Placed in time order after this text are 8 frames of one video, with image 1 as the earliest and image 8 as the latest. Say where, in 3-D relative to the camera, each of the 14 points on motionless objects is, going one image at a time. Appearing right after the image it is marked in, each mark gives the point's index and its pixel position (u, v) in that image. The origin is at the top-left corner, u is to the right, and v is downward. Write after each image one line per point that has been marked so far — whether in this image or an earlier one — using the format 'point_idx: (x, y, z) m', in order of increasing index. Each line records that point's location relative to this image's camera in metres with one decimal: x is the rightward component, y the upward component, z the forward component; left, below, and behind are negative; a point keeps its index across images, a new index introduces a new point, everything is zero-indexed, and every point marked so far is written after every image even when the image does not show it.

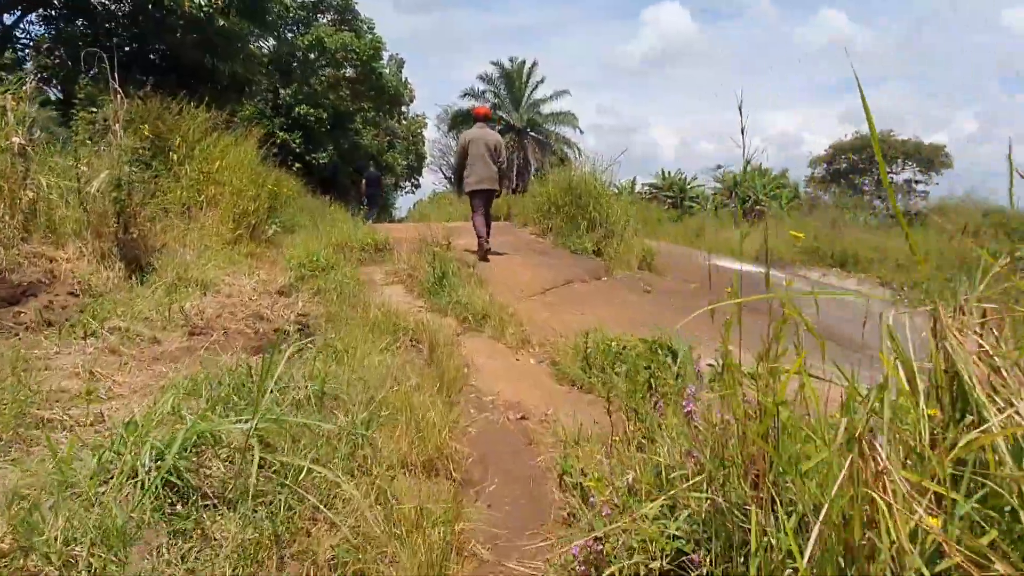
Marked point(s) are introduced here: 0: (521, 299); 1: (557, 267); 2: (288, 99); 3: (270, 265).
0: (+0.1, -0.1, +5.3) m
1: (+0.4, +0.2, +6.5) m
2: (-5.8, +4.9, +19.2) m
3: (-2.0, +0.2, +6.0) m
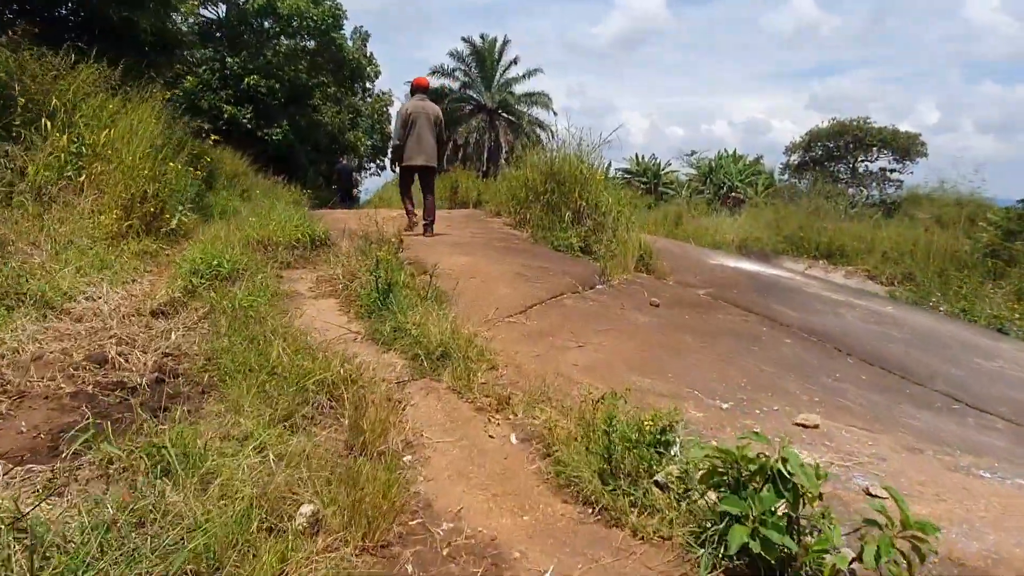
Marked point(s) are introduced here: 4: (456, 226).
0: (-0.1, -0.2, +3.8) m
1: (+0.2, +0.1, +5.1) m
2: (-6.4, +5.1, +17.4) m
3: (-2.2, +0.1, +4.5) m
4: (-0.6, +0.7, +8.1) m
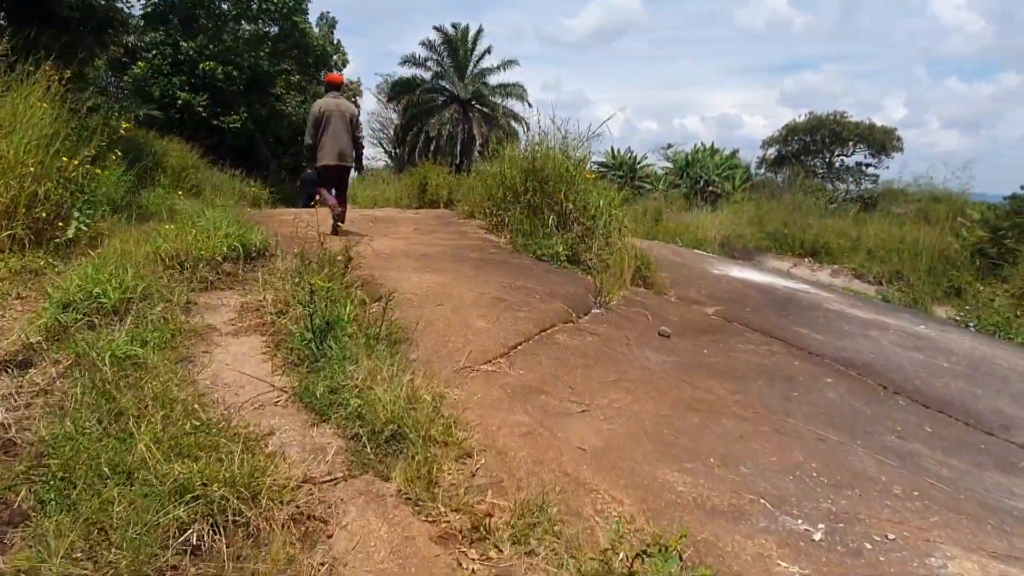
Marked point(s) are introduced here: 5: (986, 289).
0: (-0.2, -0.3, +2.9) m
1: (+0.1, 0.0, +4.1) m
2: (-7.0, +5.1, +16.1) m
3: (-2.3, 0.0, +3.5) m
4: (-0.8, +0.5, +7.1) m
5: (+8.3, 0.0, +13.1) m
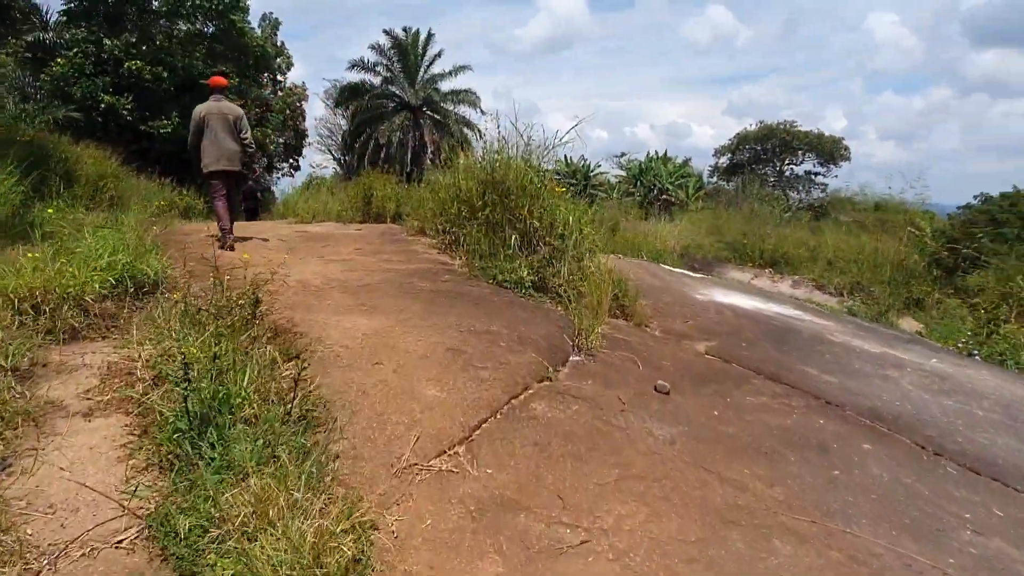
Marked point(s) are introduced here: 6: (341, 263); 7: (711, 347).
0: (-0.3, -0.5, +2.0) m
1: (-0.1, -0.2, +3.3) m
2: (-8.0, +4.7, +14.9) m
3: (-2.4, -0.2, +2.5) m
4: (-1.2, +0.3, +6.2) m
5: (+7.6, -0.2, +12.8) m
6: (-1.2, +0.2, +5.4) m
7: (+1.2, -0.4, +4.6) m
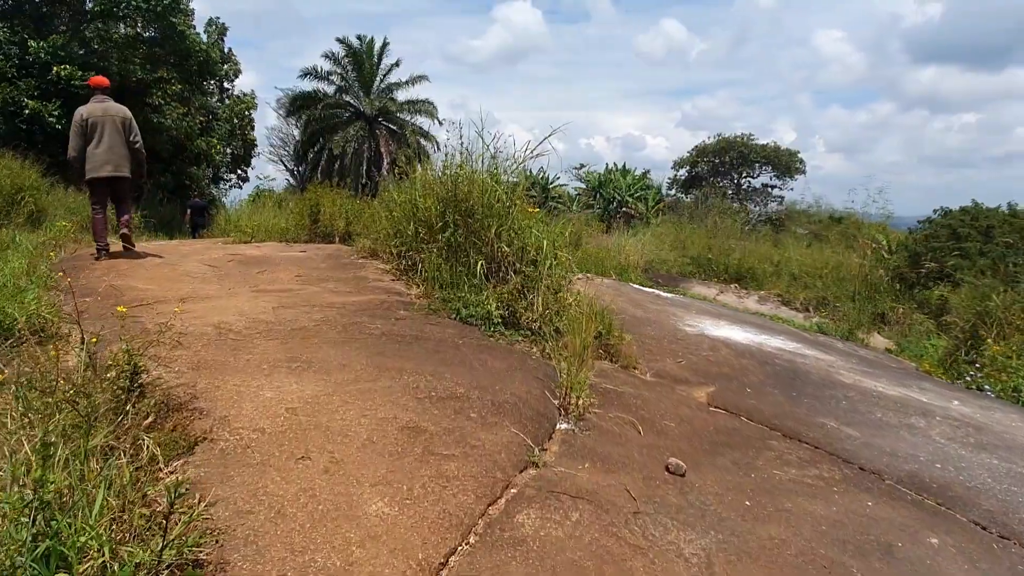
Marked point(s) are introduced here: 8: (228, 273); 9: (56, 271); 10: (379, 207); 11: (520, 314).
0: (-0.3, -0.7, +1.3) m
1: (-0.2, -0.4, +2.6) m
2: (-8.7, +4.3, +13.7) m
3: (-2.4, -0.4, +1.6) m
4: (-1.5, +0.1, +5.4) m
5: (+6.9, -0.5, +12.5) m
6: (-1.5, 0.0, +4.6) m
7: (+1.1, -0.6, +3.9) m
8: (-2.1, +0.1, +5.4) m
9: (-2.9, +0.2, +4.7) m
10: (-1.2, +0.7, +6.7) m
11: (0.0, -0.2, +4.5) m
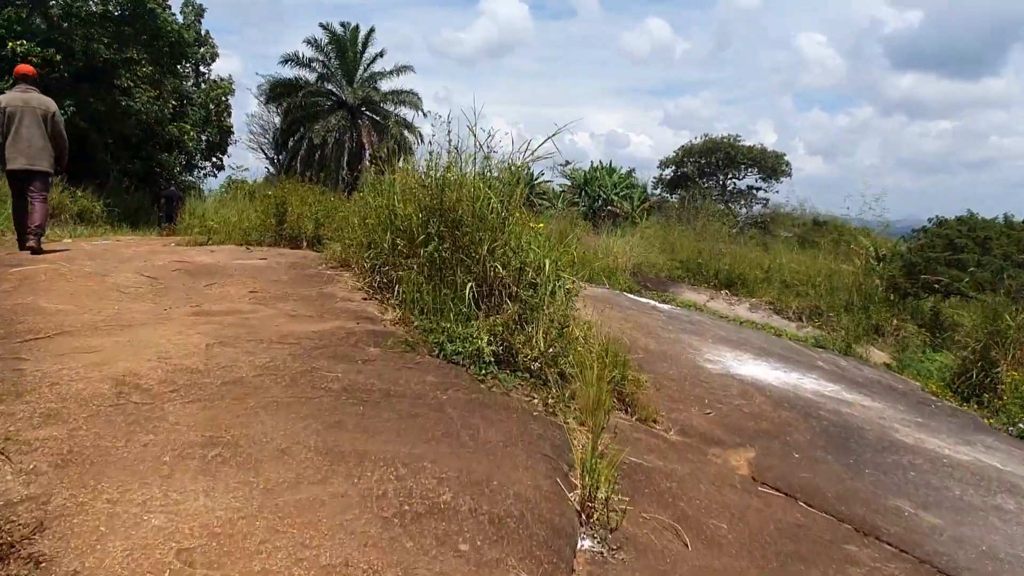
0: (-0.2, -0.9, +0.5) m
1: (-0.2, -0.6, +1.8) m
2: (-8.9, +4.5, +12.7) m
3: (-2.4, -0.6, +0.8) m
4: (-1.5, 0.0, +4.6) m
5: (+6.7, -0.8, +11.8) m
6: (-1.5, -0.2, +3.7) m
7: (+1.0, -0.8, +3.1) m
8: (-2.1, 0.0, +4.6) m
9: (-2.9, +0.1, +3.8) m
10: (-1.3, +0.6, +5.8) m
11: (0.0, -0.3, +3.7) m
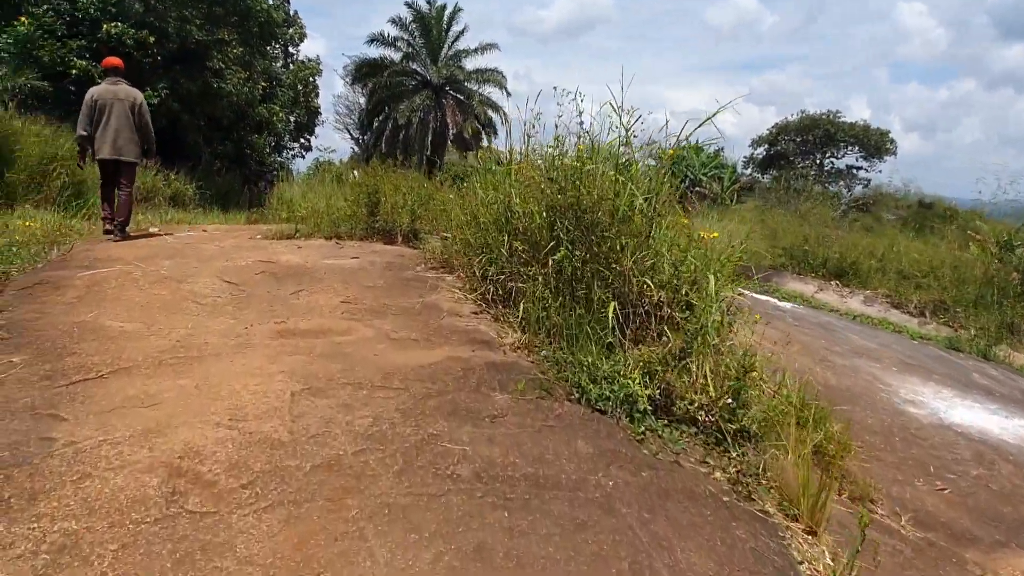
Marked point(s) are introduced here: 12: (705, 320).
0: (0.0, -1.1, -0.3) m
1: (+0.2, -0.7, +0.9) m
2: (-7.2, +4.7, +12.6) m
3: (-2.1, -0.7, +0.2) m
4: (-0.8, -0.1, +3.9) m
5: (+8.1, -0.8, +10.3) m
6: (-0.8, -0.2, +3.0) m
7: (+1.6, -0.9, +2.2) m
8: (-1.4, 0.0, +3.9) m
9: (-2.3, 0.0, +3.3) m
10: (-0.4, +0.6, +5.1) m
11: (+0.6, -0.4, +2.8) m
12: (+0.8, -0.1, +3.0) m
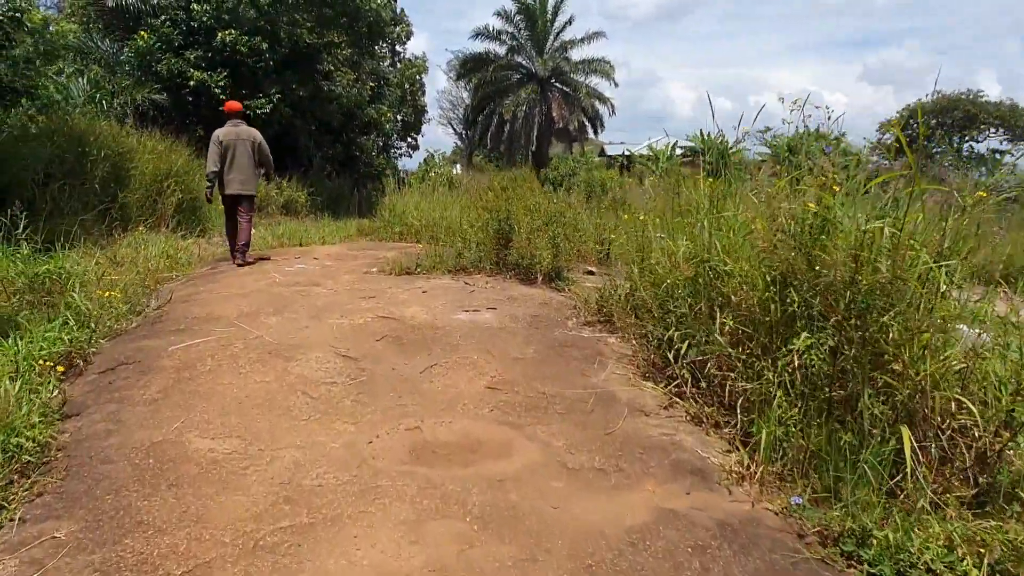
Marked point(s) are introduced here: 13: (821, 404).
0: (+0.3, -1.5, -1.3) m
1: (+0.6, -1.1, -0.1) m
2: (-5.2, +4.5, +12.4) m
3: (-1.7, -1.1, -0.5) m
4: (0.0, -0.4, +2.9) m
5: (+9.7, -1.0, +8.1) m
6: (-0.2, -0.6, +2.1) m
7: (+2.1, -1.3, +1.0) m
8: (-0.6, -0.4, +3.1) m
9: (-1.5, -0.3, +2.6) m
10: (+0.6, +0.3, +4.1) m
11: (+1.3, -0.8, +1.7) m
12: (+1.5, -0.5, +1.8) m
13: (+1.0, -0.4, +2.3) m
